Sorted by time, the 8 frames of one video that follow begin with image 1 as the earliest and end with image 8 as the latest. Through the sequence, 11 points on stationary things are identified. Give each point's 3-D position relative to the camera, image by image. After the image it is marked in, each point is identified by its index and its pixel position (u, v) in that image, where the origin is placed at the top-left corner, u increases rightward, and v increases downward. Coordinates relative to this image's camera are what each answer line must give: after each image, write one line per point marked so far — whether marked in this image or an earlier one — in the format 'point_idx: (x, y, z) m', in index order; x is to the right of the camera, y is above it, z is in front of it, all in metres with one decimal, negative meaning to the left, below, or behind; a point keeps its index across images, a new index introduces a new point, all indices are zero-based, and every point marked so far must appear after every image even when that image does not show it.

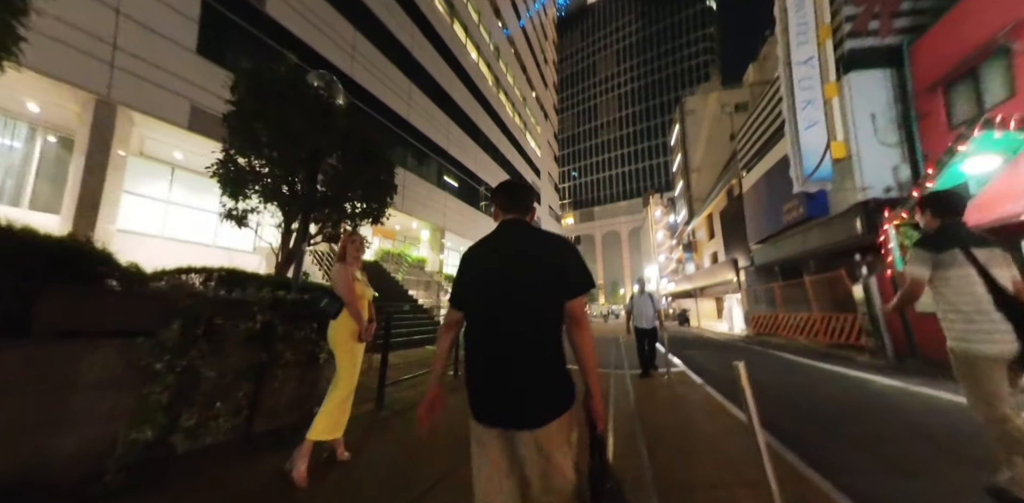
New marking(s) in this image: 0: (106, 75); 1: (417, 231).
0: (-12.0, +5.3, +8.7) m
1: (-6.7, +1.4, +20.1) m
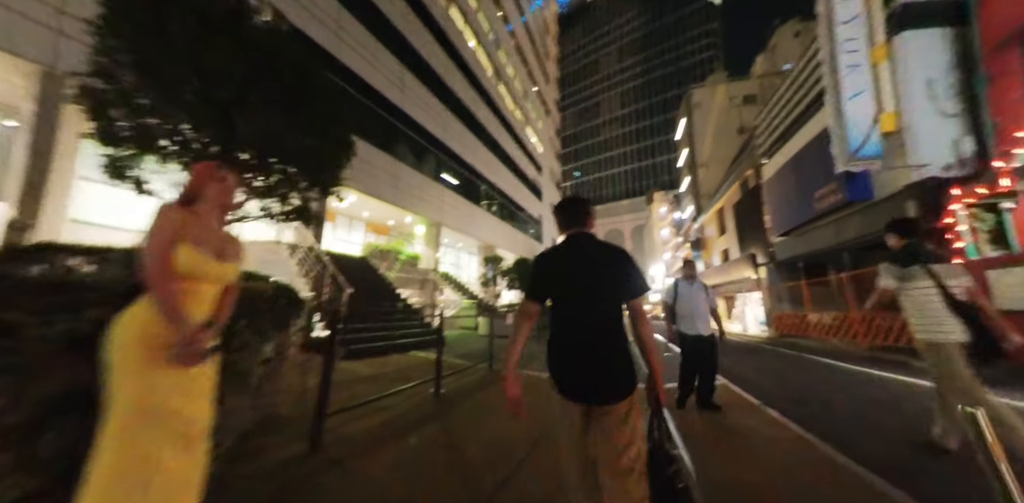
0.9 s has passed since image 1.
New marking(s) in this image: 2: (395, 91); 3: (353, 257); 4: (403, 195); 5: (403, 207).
0: (-12.0, +5.5, +7.6) m
1: (-6.7, +1.6, +19.0) m
2: (-6.7, +9.3, +16.5) m
3: (-6.8, -0.2, +12.5) m
4: (-6.2, +3.2, +16.6) m
5: (-6.2, +2.5, +16.6) m
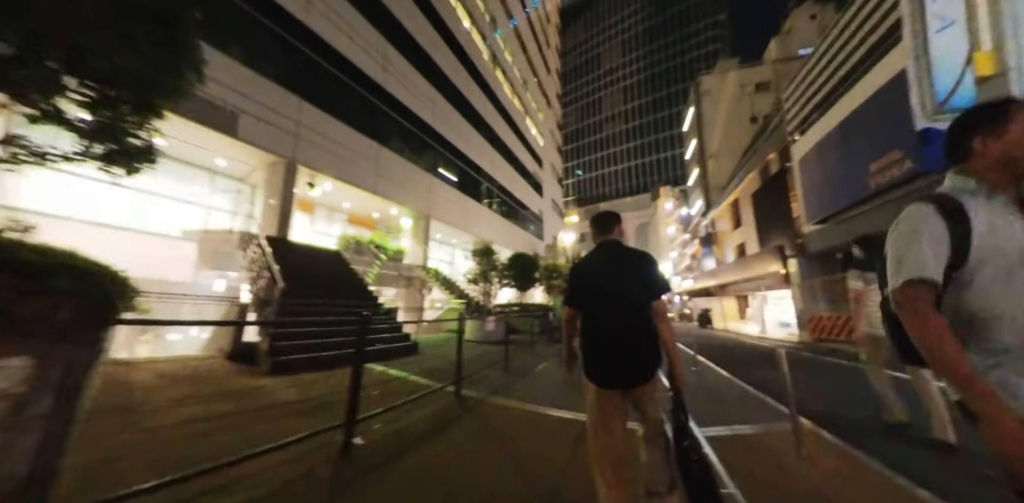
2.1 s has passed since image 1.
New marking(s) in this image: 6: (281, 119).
0: (-12.4, +5.7, +6.1) m
1: (-6.9, +1.9, +17.4) m
2: (-7.0, +9.5, +15.0) m
3: (-7.1, +0.1, +11.0) m
4: (-6.5, +3.5, +15.0) m
5: (-6.5, +2.8, +15.0) m
6: (-9.0, +5.2, +11.4) m
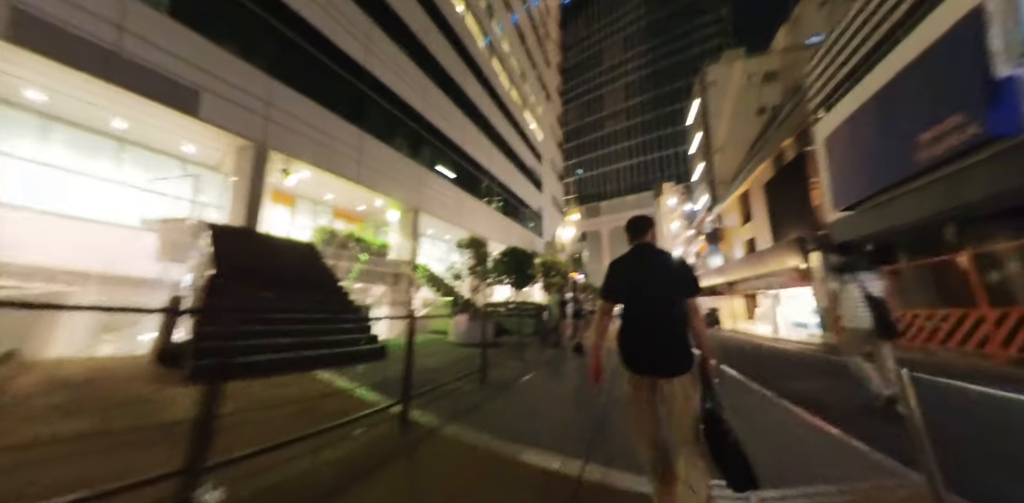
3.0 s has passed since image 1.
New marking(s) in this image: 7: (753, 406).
0: (-12.7, +6.0, +5.1) m
1: (-7.2, +2.1, +16.4) m
2: (-7.3, +9.8, +14.0) m
3: (-7.4, +0.3, +9.9) m
4: (-6.8, +3.7, +14.0) m
5: (-6.8, +3.1, +14.0) m
6: (-9.4, +5.4, +10.4) m
7: (+3.9, -2.4, +4.7) m
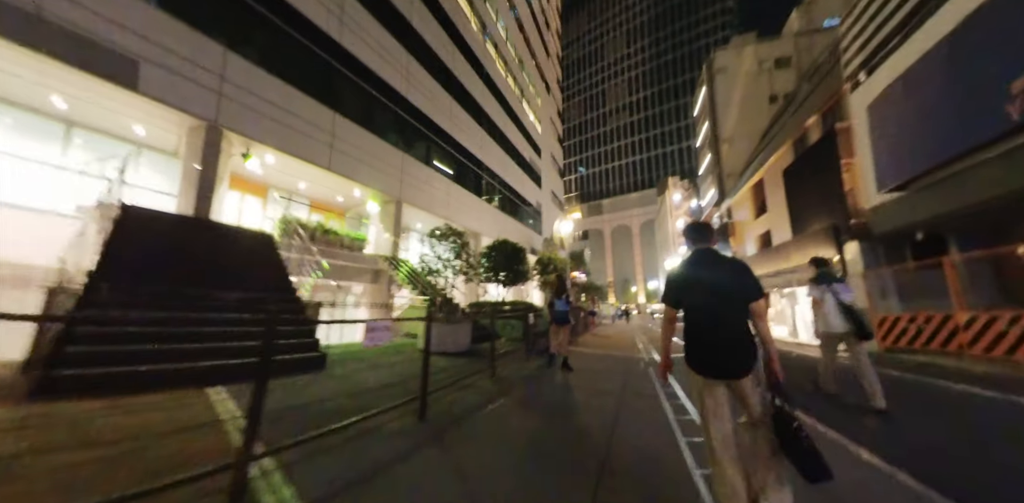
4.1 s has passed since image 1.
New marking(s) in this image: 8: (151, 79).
0: (-13.2, +6.2, +3.9) m
1: (-7.6, +2.4, +15.1) m
2: (-7.7, +10.0, +12.7) m
3: (-7.9, +0.6, +8.7) m
4: (-7.2, +4.0, +12.7) m
5: (-7.2, +3.3, +12.7) m
6: (-9.8, +5.7, +9.2) m
7: (+3.4, -2.2, +3.3) m
8: (-10.3, +5.0, +8.3) m
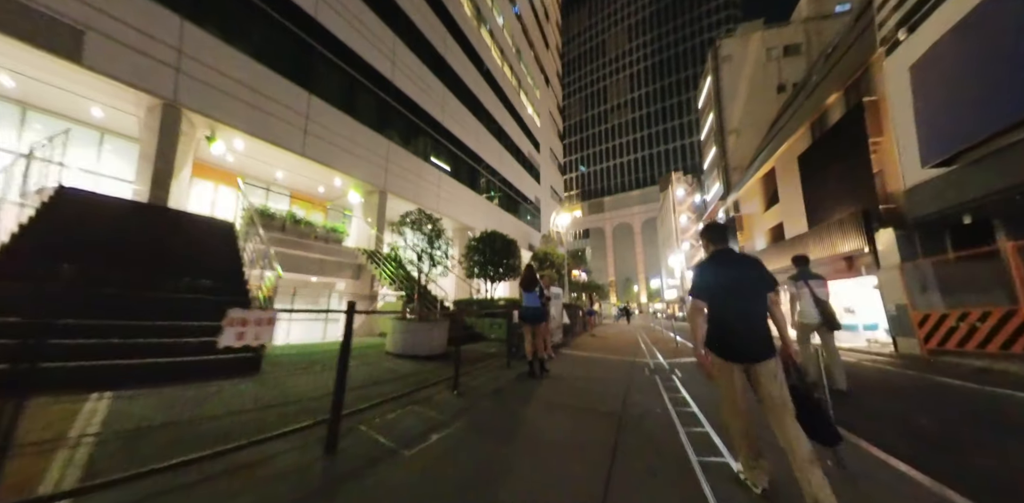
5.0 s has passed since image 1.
0: (-13.6, +6.5, +3.0) m
1: (-7.9, +2.6, +14.2) m
2: (-8.1, +10.3, +11.8) m
3: (-8.3, +0.8, +7.8) m
4: (-7.6, +4.2, +11.8) m
5: (-7.6, +3.6, +11.8) m
6: (-10.2, +5.9, +8.3) m
7: (+3.0, -1.9, +2.3) m
8: (-10.7, +5.2, +7.4) m
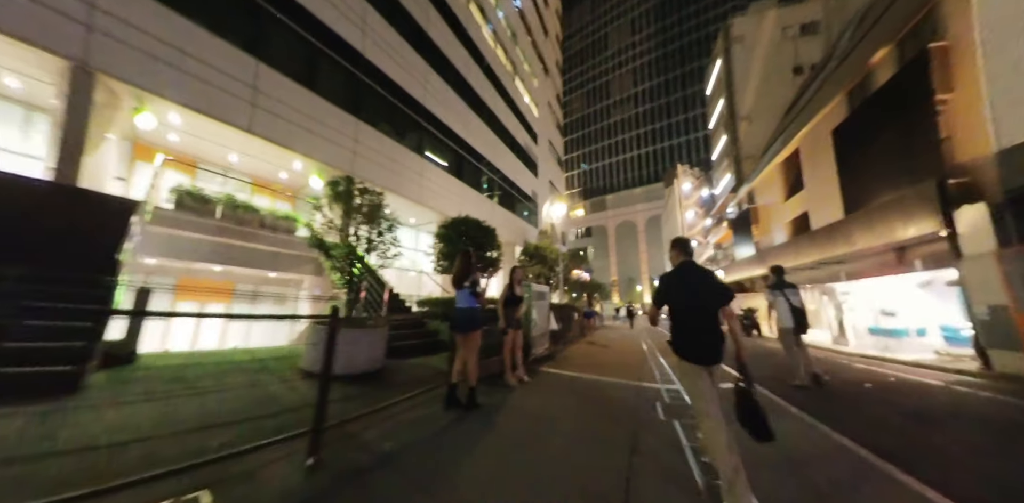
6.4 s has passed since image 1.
0: (-14.3, +6.7, +1.6) m
1: (-8.4, +2.9, +12.7) m
2: (-8.7, +10.5, +10.3) m
3: (-8.8, +1.1, +6.3) m
4: (-8.1, +4.5, +10.3) m
5: (-8.1, +3.8, +10.3) m
6: (-10.8, +6.2, +6.8) m
7: (+2.4, -1.6, +0.7) m
8: (-11.3, +5.5, +6.0) m
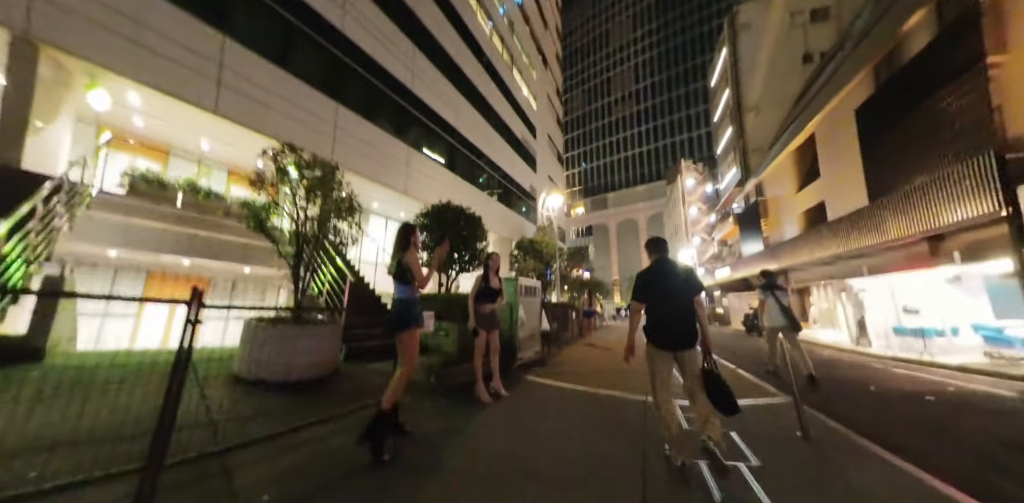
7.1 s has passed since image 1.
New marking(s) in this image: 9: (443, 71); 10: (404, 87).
0: (-14.6, +6.9, +0.9) m
1: (-8.7, +3.1, +11.9) m
2: (-8.9, +10.7, +9.5) m
3: (-9.1, +1.3, +5.5) m
4: (-8.4, +4.7, +9.6) m
5: (-8.4, +4.0, +9.6) m
6: (-11.1, +6.4, +6.0) m
7: (+2.1, -1.4, -0.1) m
8: (-11.6, +5.7, +5.2) m
9: (-4.3, +10.9, +18.1) m
10: (-5.6, +8.5, +15.2) m
